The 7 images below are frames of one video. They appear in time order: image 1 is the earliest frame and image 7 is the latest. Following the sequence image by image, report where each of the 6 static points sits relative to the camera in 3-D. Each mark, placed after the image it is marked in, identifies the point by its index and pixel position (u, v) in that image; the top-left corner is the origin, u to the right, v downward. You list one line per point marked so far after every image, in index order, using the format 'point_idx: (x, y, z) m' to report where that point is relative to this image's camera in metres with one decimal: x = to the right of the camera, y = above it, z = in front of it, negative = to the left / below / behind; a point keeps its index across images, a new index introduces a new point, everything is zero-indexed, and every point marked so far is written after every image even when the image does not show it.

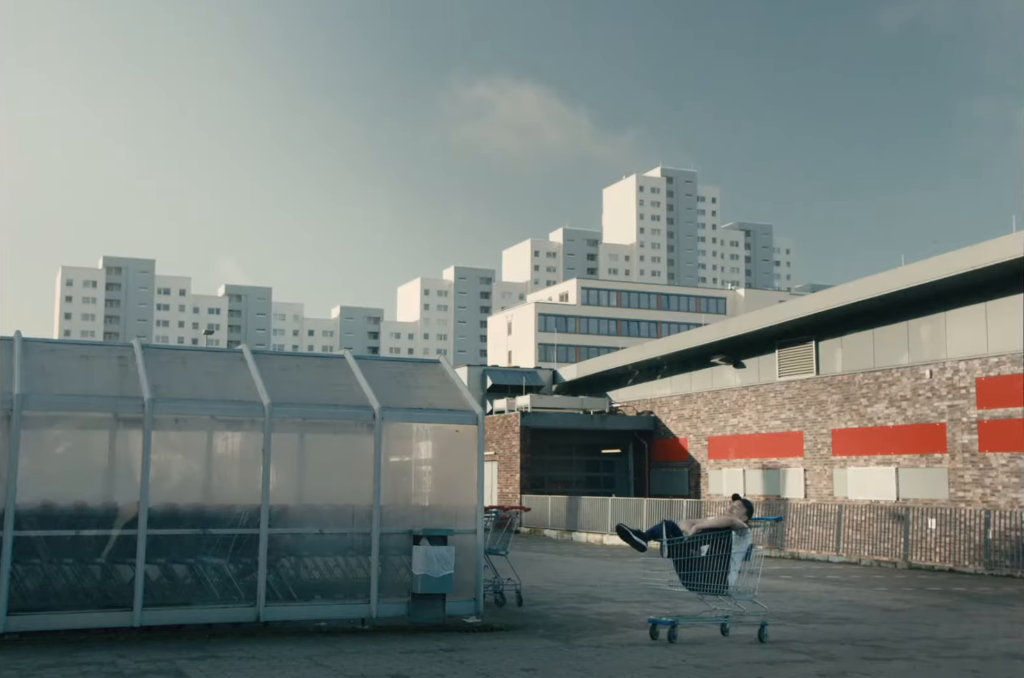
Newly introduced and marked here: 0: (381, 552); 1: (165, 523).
0: (-1.4, -2.2, +10.3) m
1: (-3.3, -1.8, +9.5) m
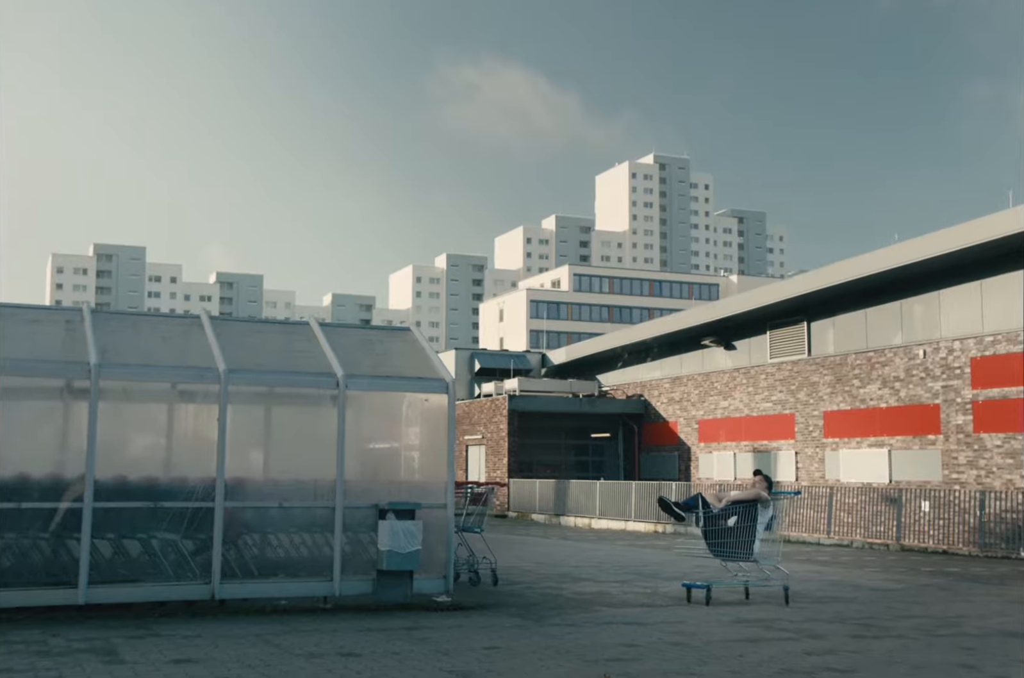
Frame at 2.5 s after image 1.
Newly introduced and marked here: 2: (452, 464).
0: (-1.7, -1.9, +9.7) m
1: (-3.6, -1.4, +8.9) m
2: (-0.7, -1.3, +10.2) m
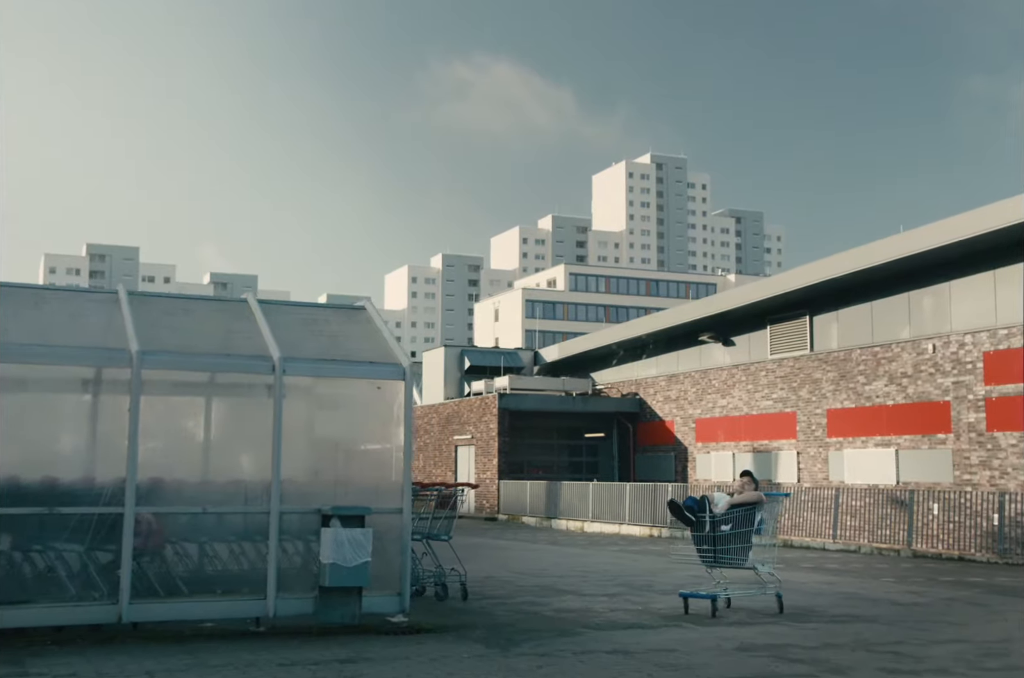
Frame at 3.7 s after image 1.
0: (-2.0, -1.7, +8.3) m
1: (-3.9, -1.2, +7.5) m
2: (-0.9, -1.1, +8.8) m
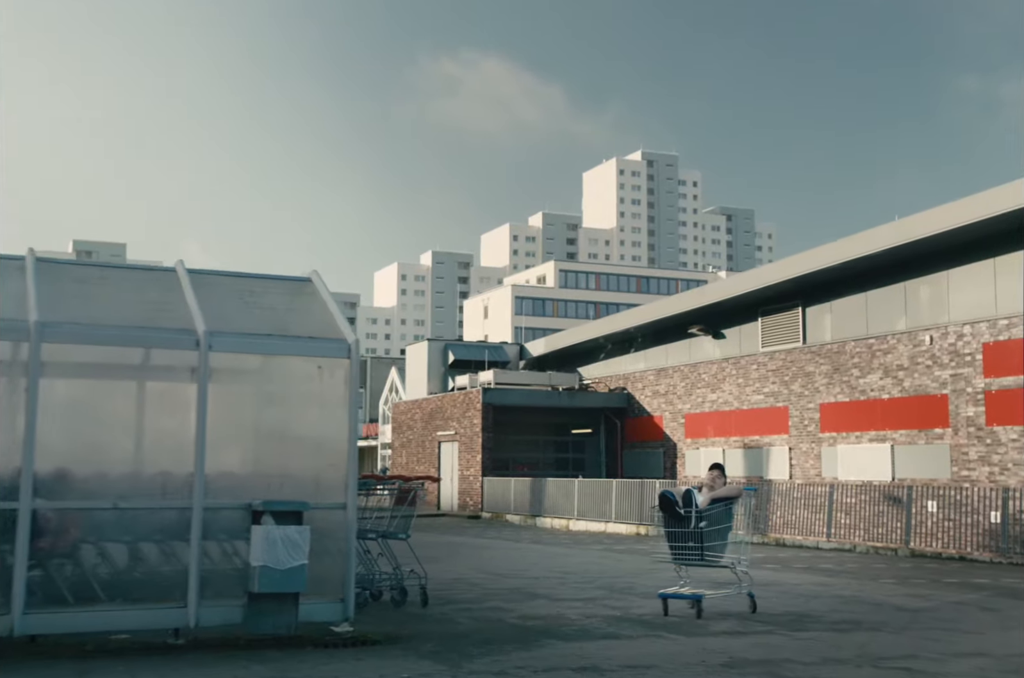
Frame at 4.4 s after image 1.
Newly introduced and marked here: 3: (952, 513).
0: (-2.3, -1.5, +7.3) m
1: (-4.1, -1.0, +6.5) m
2: (-1.2, -0.9, +7.8) m
3: (+8.3, -3.3, +18.7) m
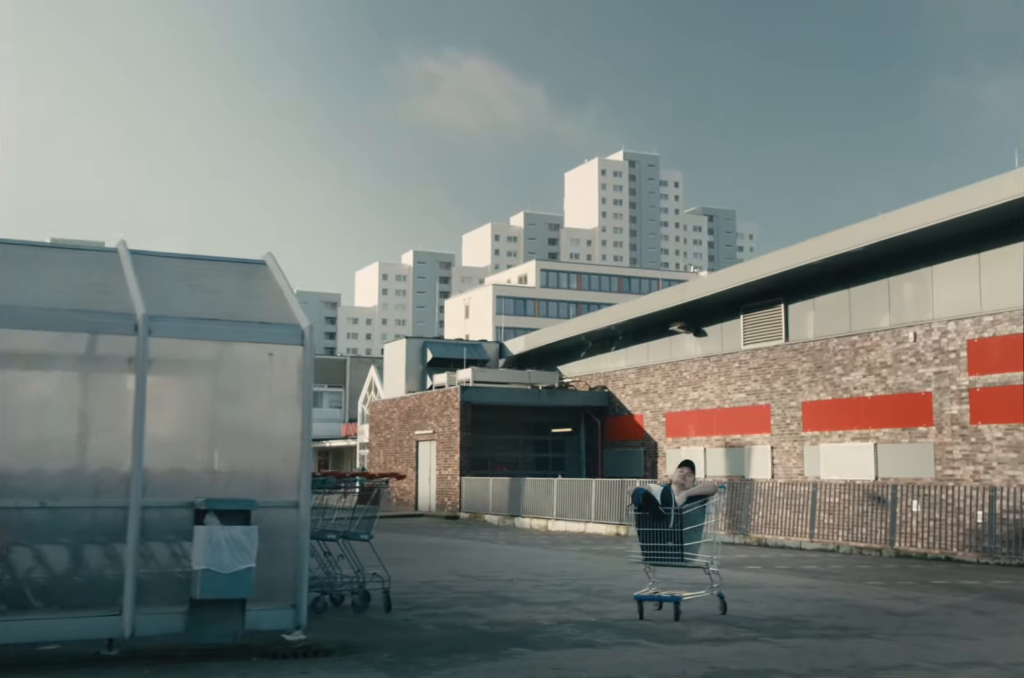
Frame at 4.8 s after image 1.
0: (-2.5, -1.4, +6.8) m
1: (-4.4, -0.9, +5.9) m
2: (-1.5, -0.8, +7.3) m
3: (+7.8, -3.2, +18.3) m
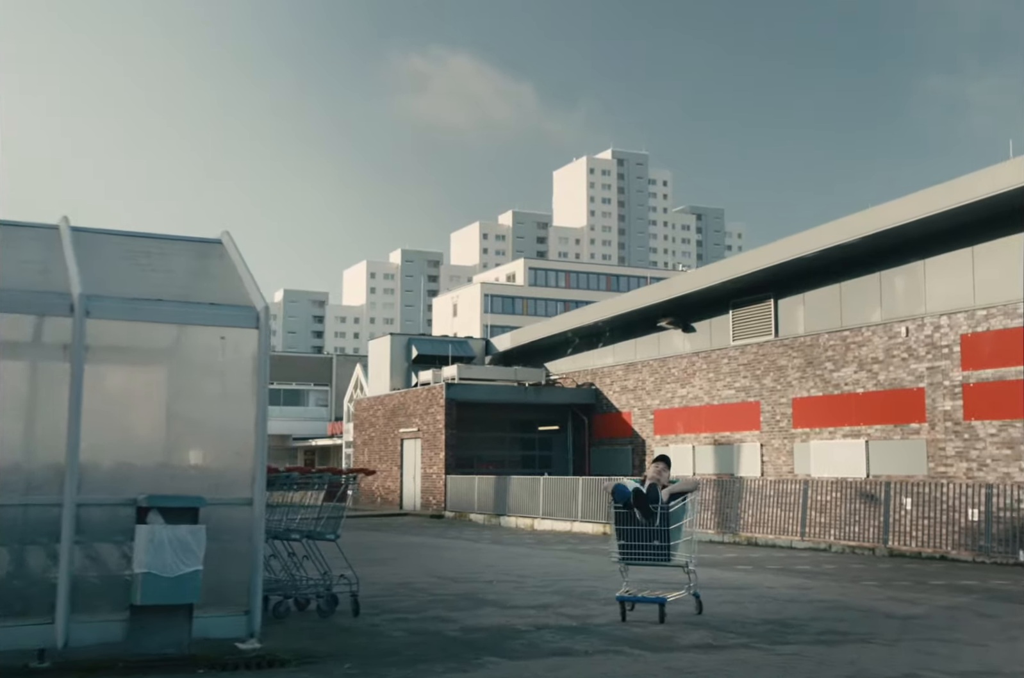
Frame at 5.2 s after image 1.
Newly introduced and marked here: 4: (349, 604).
0: (-2.7, -1.2, +6.2) m
1: (-4.5, -0.8, +5.3) m
2: (-1.7, -0.7, +6.7) m
3: (+7.5, -3.1, +17.9) m
4: (-1.4, -2.3, +8.4) m
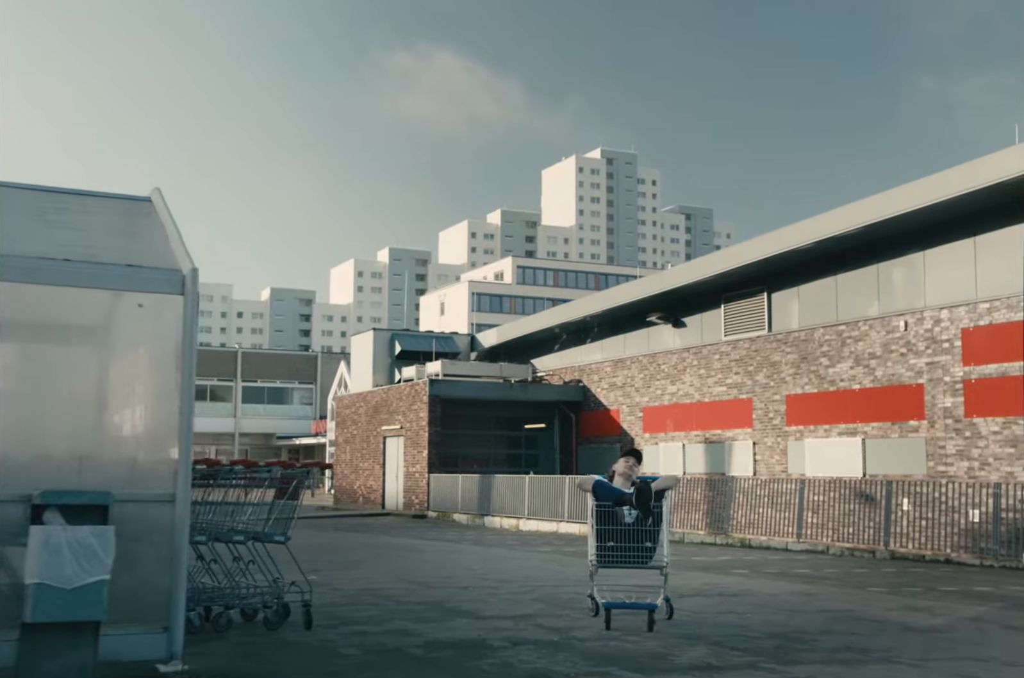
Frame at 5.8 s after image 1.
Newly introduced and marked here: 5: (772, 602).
0: (-2.8, -1.1, +5.3) m
1: (-4.7, -0.6, +4.4) m
2: (-1.8, -0.5, +5.8) m
3: (+7.2, -3.0, +17.0) m
4: (-1.6, -2.1, +7.5) m
5: (+2.5, -2.5, +9.3) m
